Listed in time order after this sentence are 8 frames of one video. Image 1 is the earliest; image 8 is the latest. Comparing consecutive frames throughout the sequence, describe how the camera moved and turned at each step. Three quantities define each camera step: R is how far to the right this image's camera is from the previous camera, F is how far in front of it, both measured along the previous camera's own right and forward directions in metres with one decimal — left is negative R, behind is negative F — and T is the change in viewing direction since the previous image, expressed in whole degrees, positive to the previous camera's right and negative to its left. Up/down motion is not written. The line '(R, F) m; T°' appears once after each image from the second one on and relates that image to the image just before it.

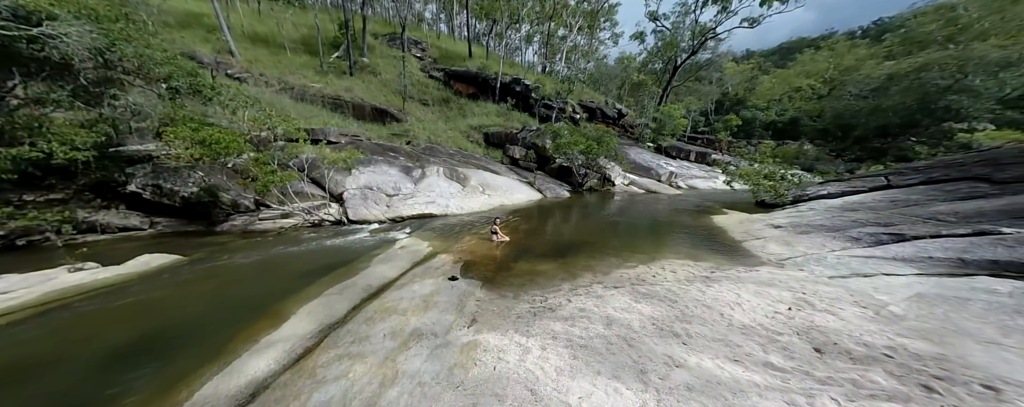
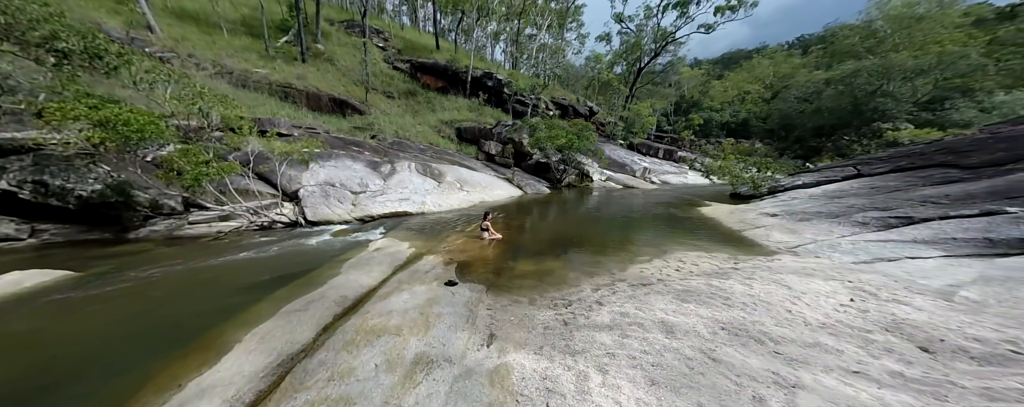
(-1.0, +1.2) m; +6°
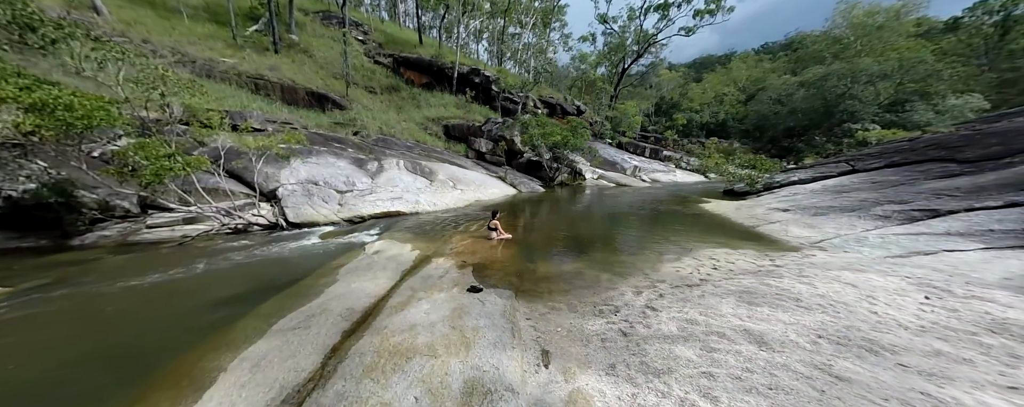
(-1.1, +0.7) m; +4°
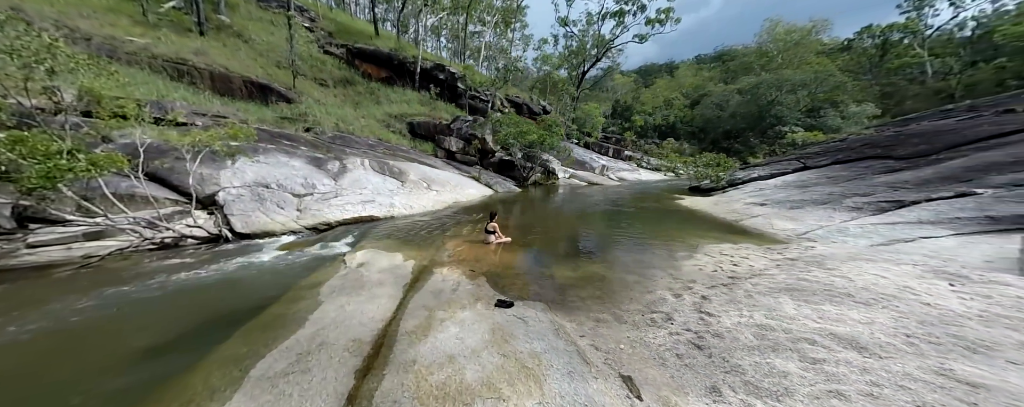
(-1.3, +0.8) m; +8°
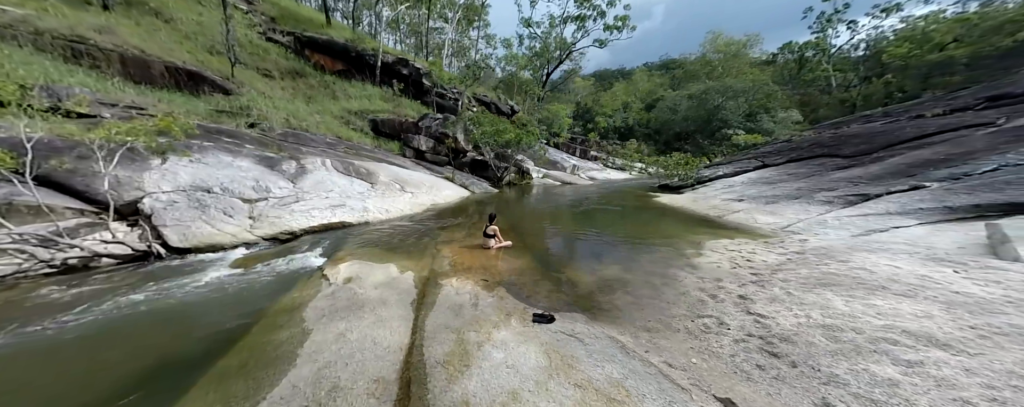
(-1.2, +0.7) m; +7°
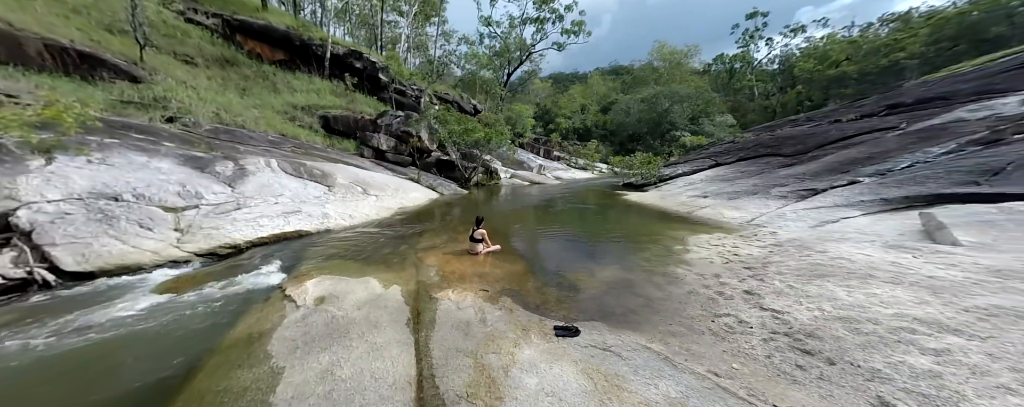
(-0.9, +0.6) m; +8°
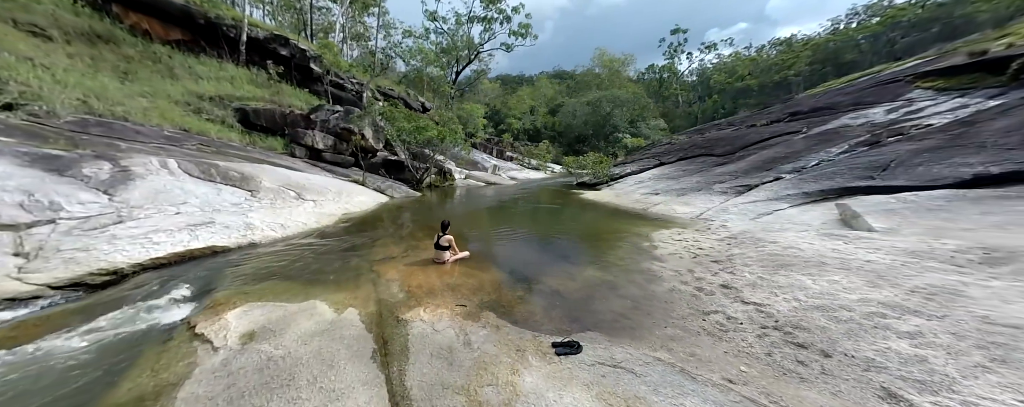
(-0.5, +0.7) m; +10°
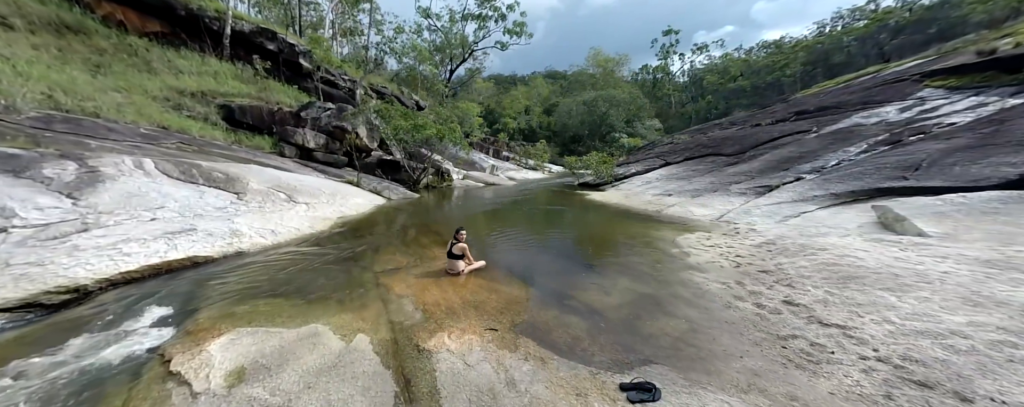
(-0.8, +0.8) m; +2°
